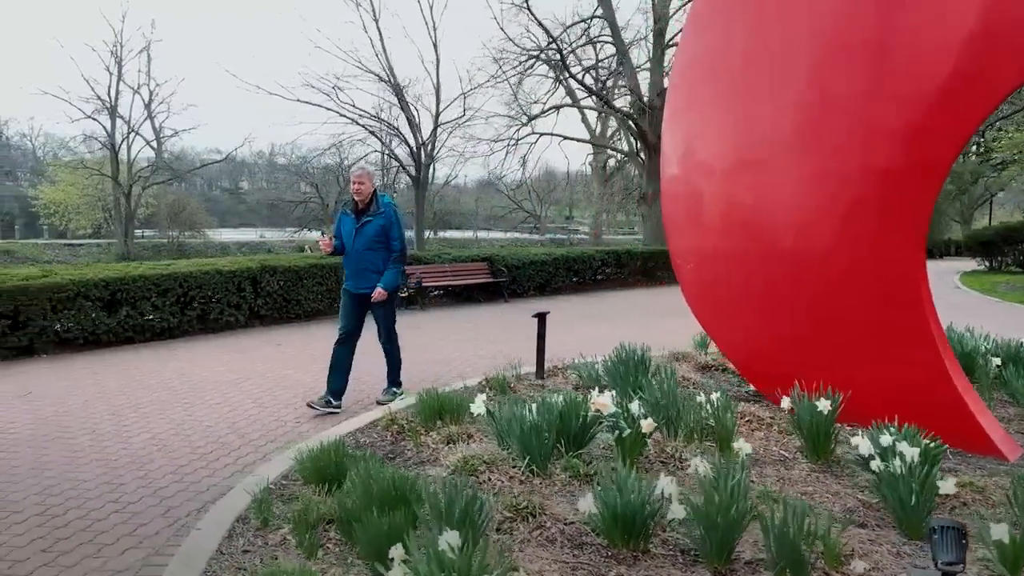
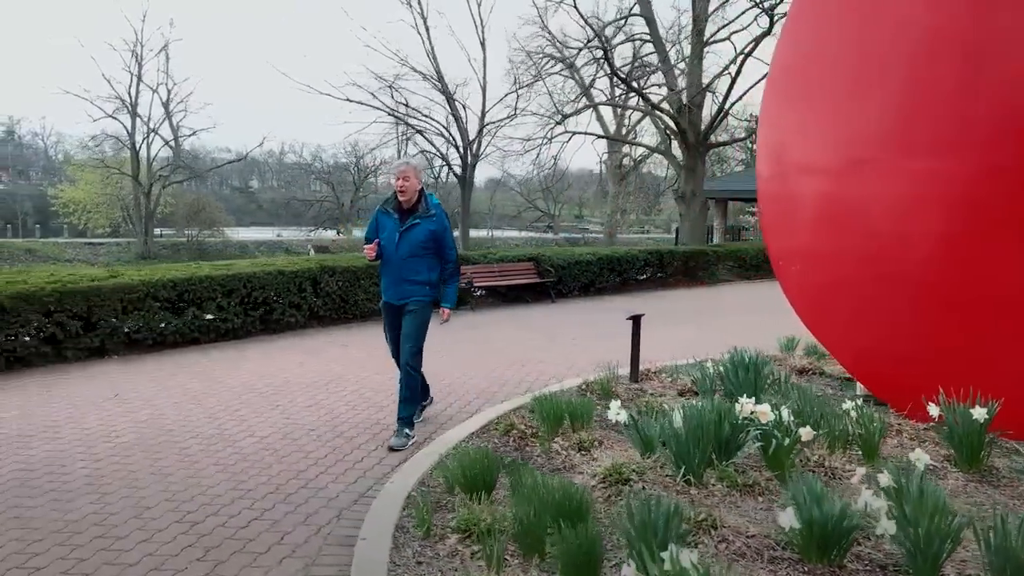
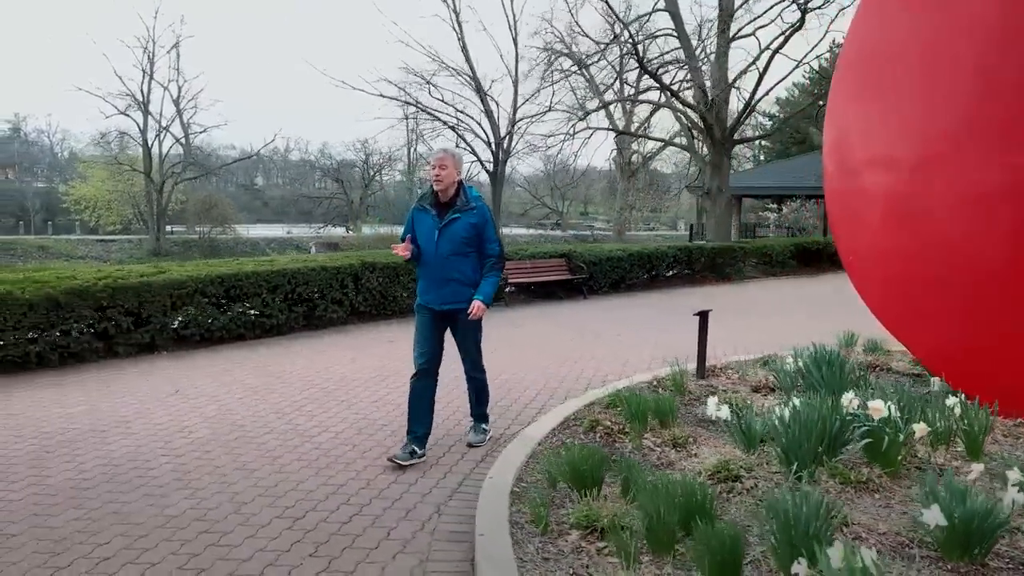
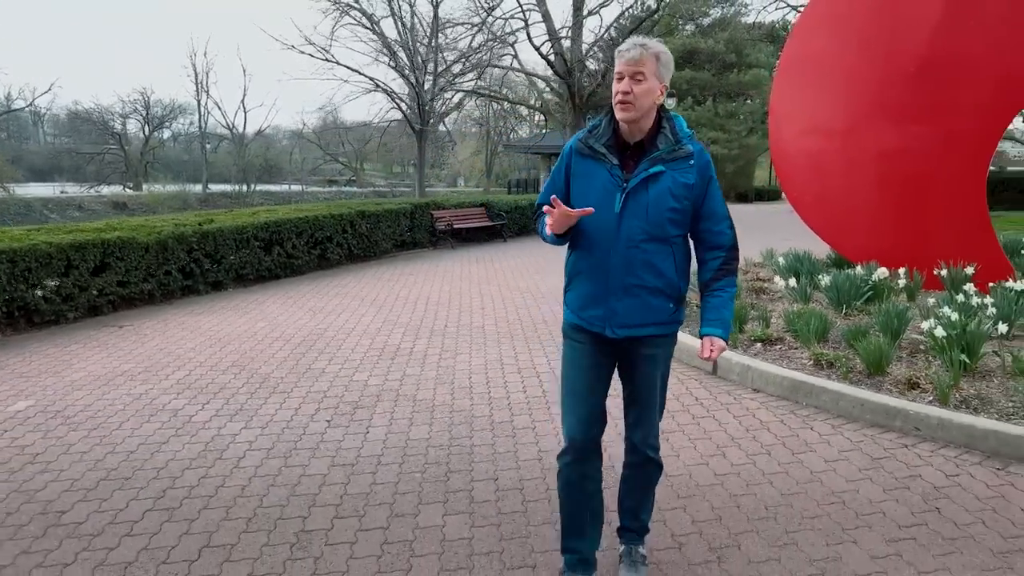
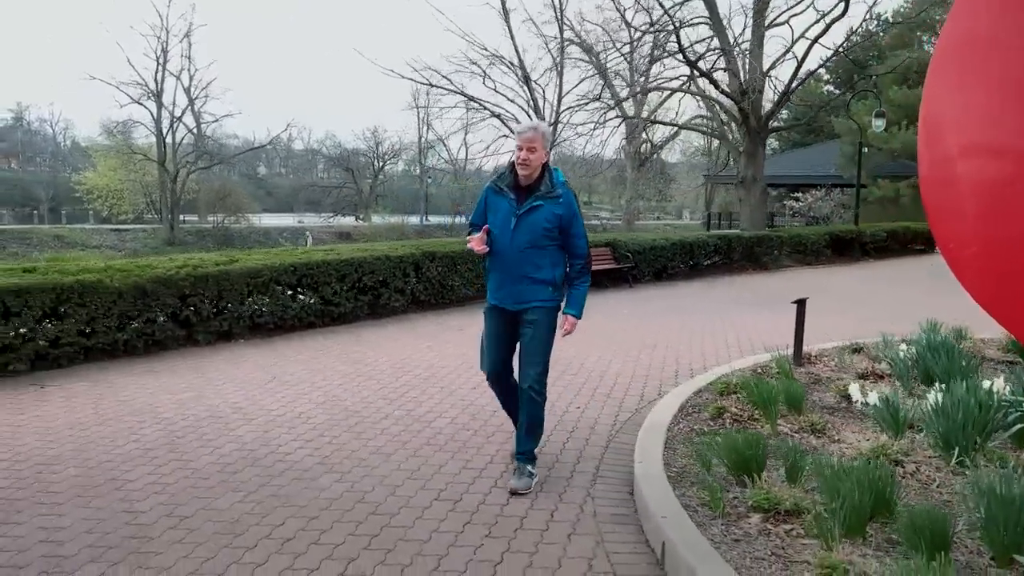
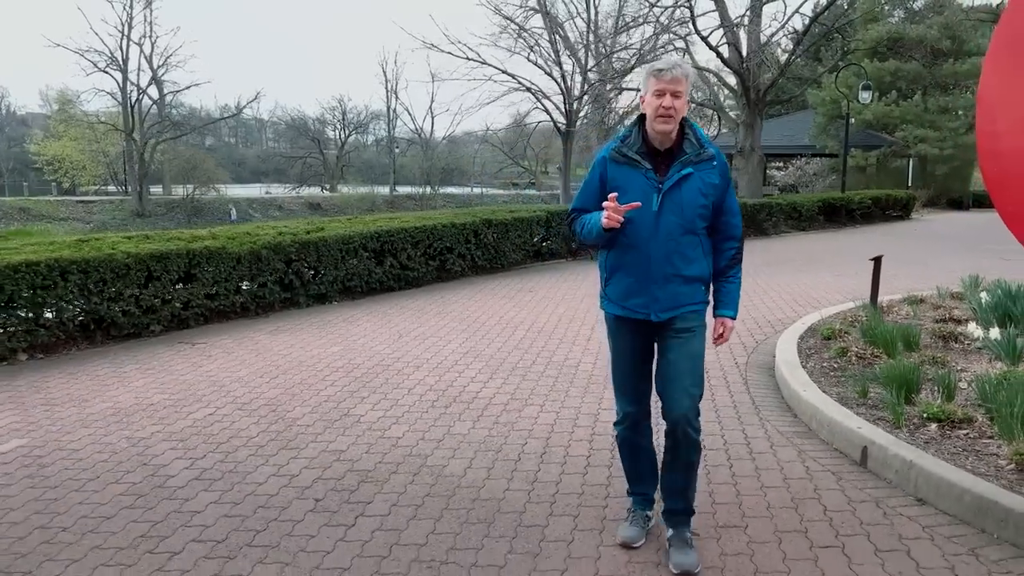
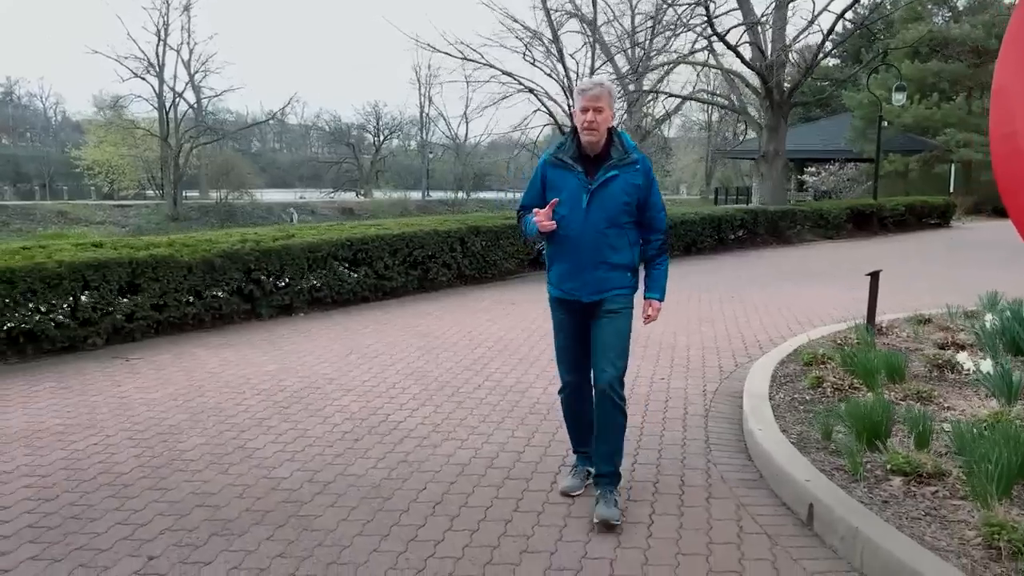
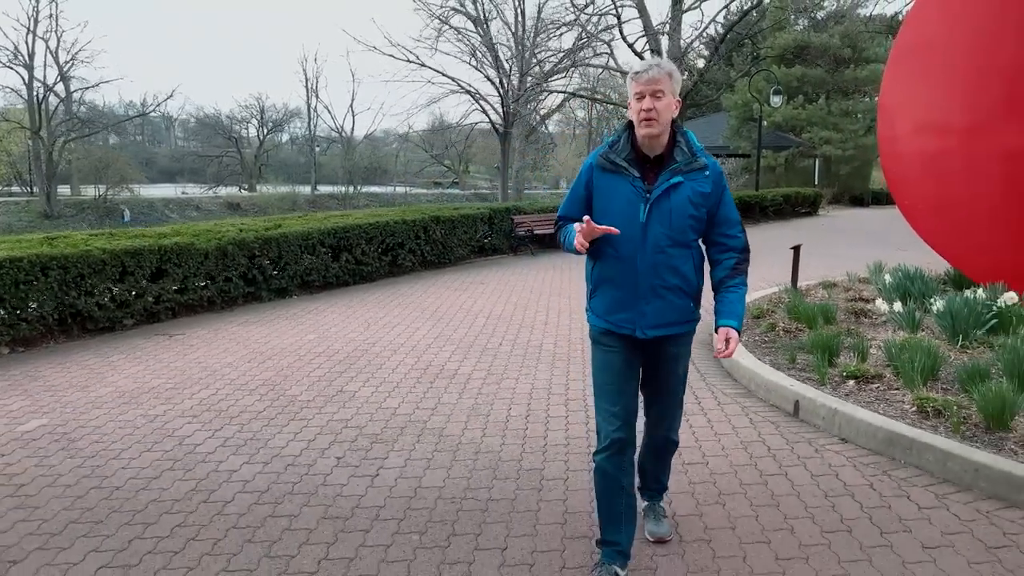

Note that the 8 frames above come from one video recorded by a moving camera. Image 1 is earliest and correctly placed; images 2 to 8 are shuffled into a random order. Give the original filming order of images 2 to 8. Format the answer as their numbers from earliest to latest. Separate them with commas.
2, 3, 5, 7, 6, 8, 4
